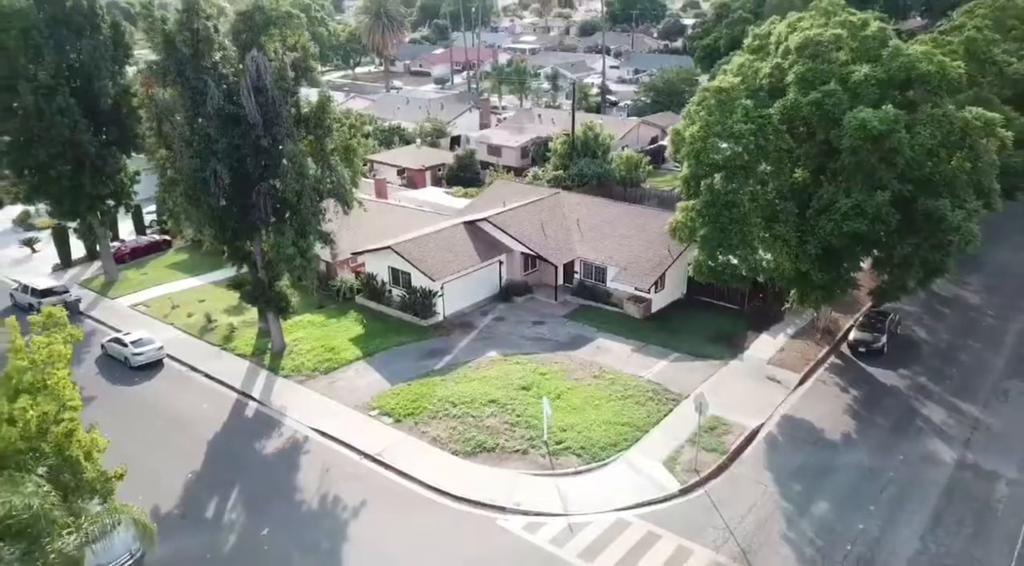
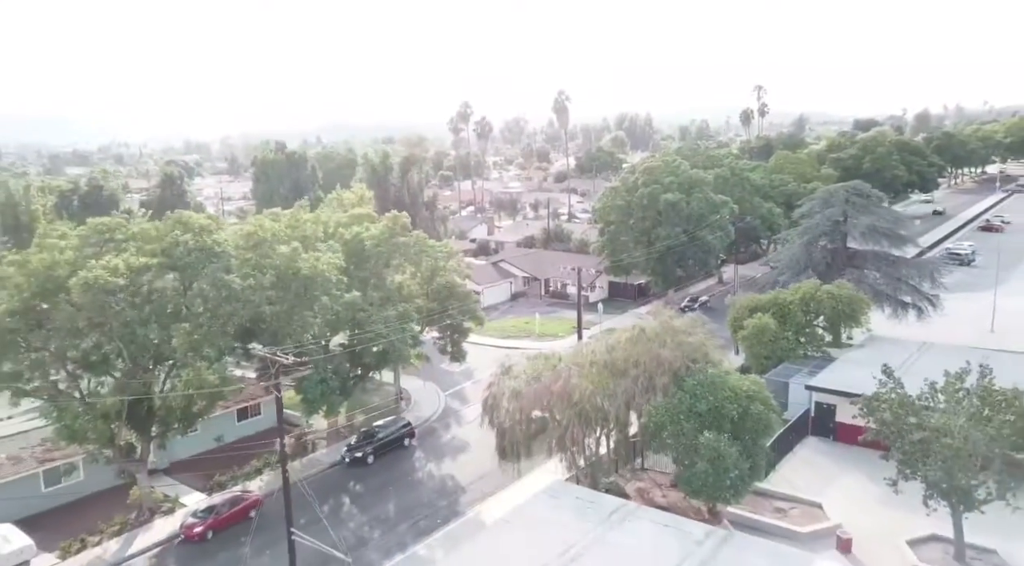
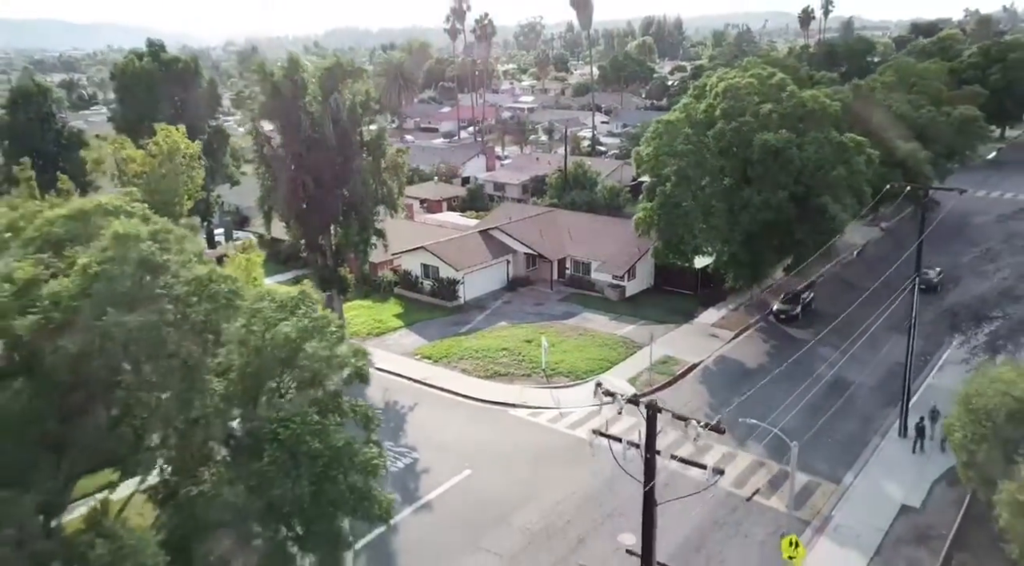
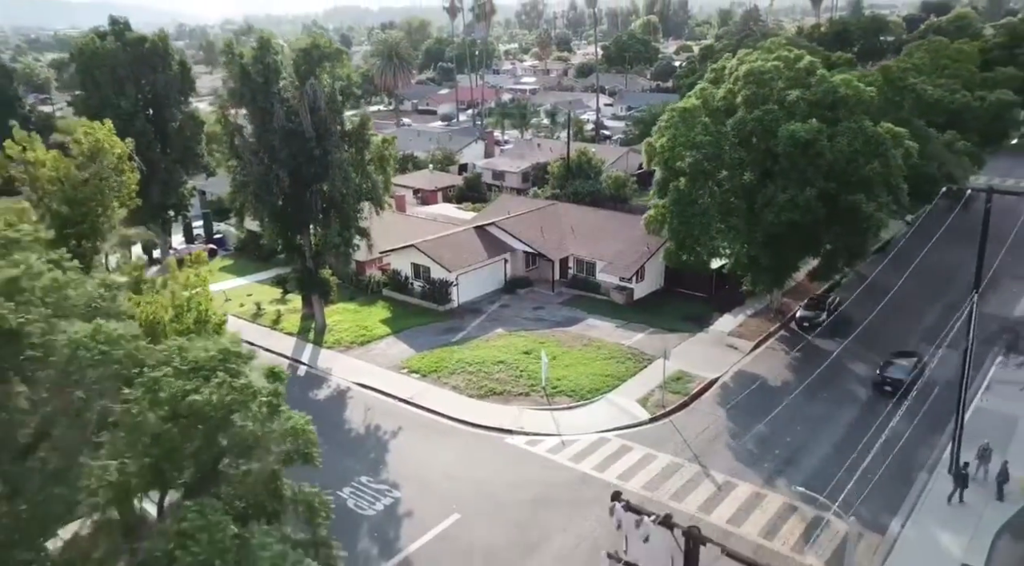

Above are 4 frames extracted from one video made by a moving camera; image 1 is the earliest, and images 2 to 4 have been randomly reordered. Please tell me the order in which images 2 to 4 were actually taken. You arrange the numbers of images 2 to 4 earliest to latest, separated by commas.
4, 3, 2
